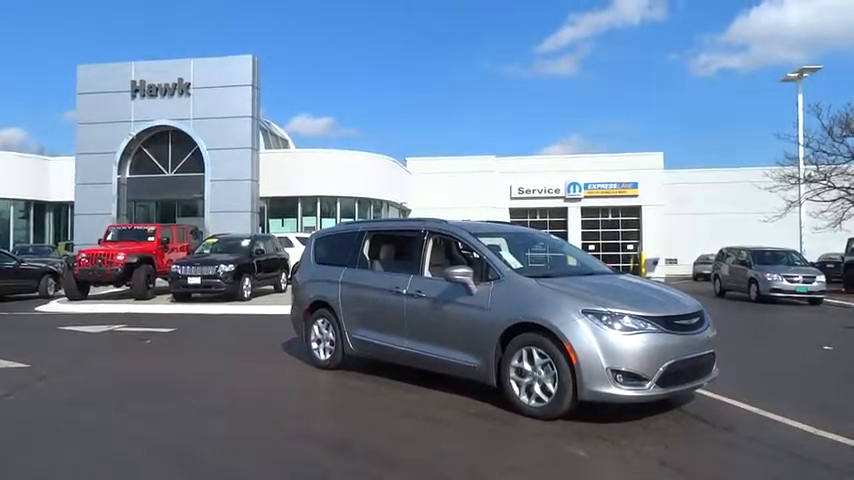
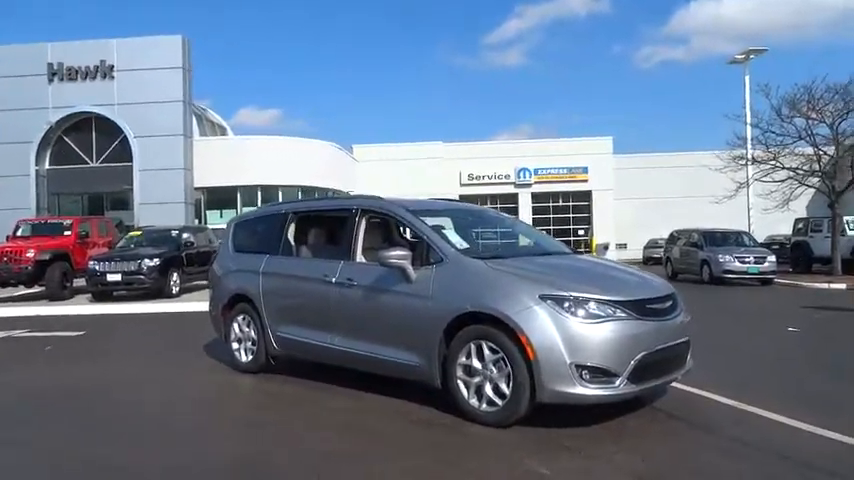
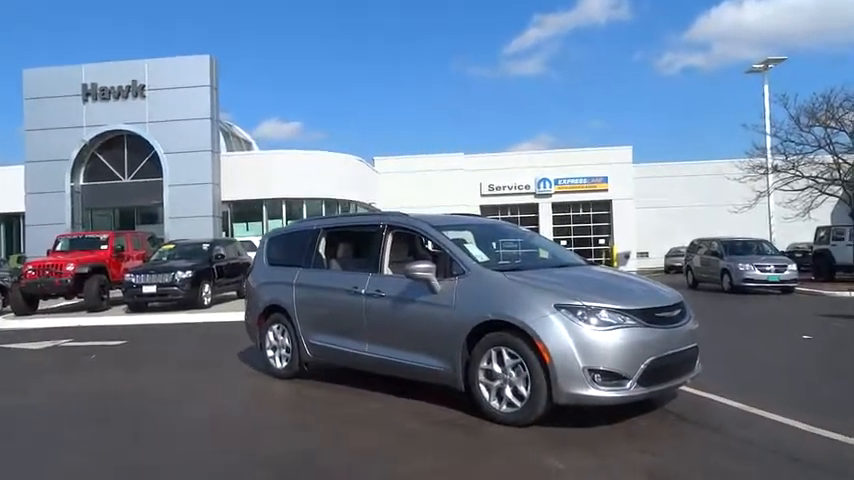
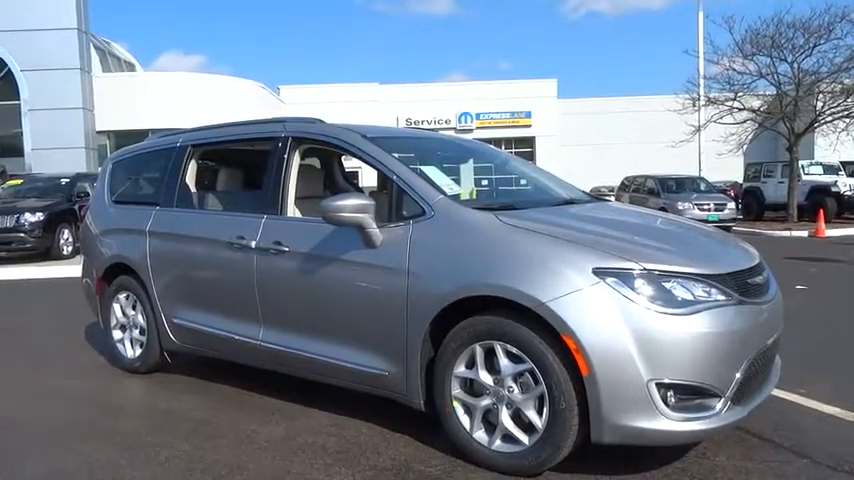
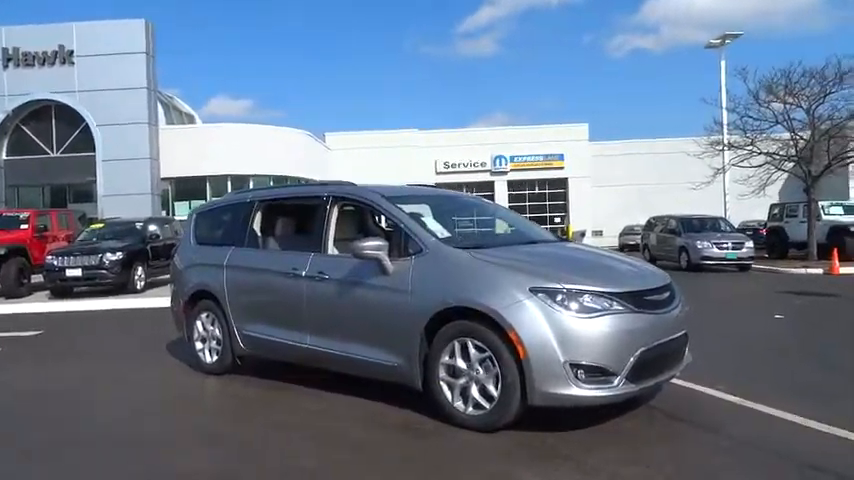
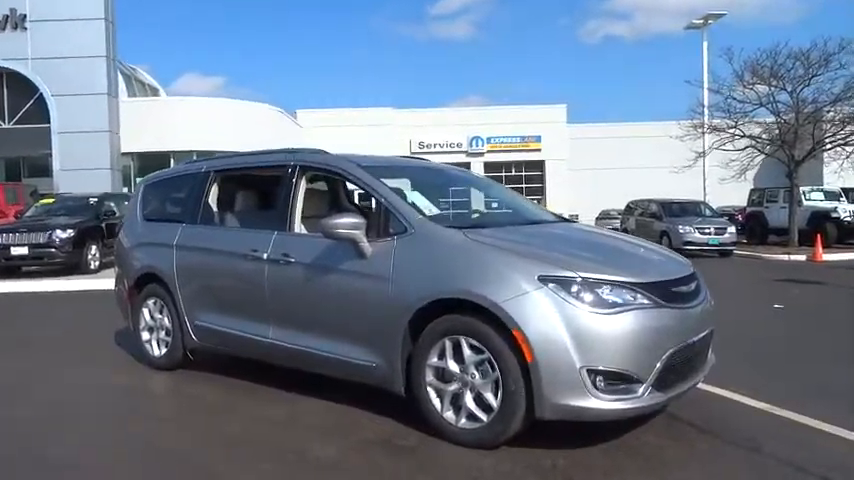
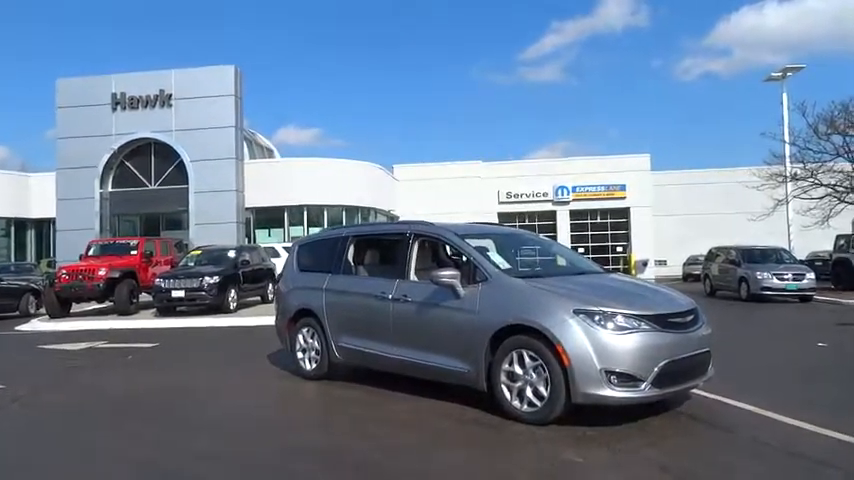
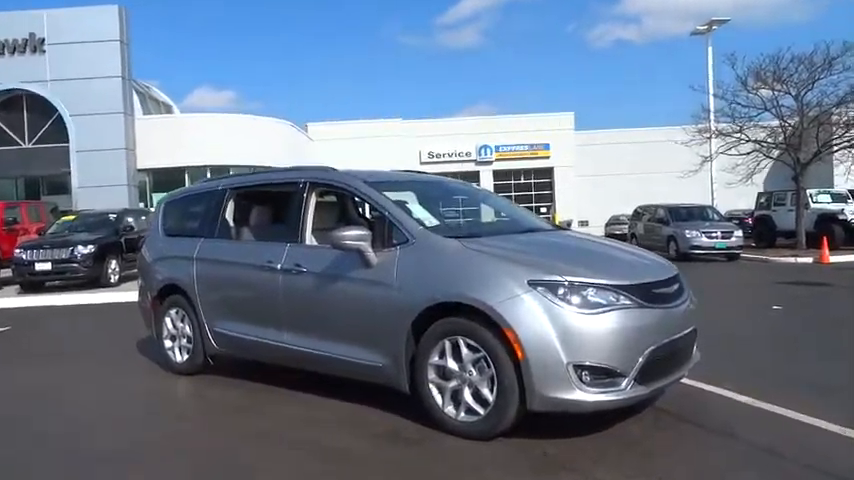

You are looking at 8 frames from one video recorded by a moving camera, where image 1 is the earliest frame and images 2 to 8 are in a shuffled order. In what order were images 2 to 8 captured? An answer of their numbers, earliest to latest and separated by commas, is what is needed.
7, 3, 2, 5, 8, 6, 4
